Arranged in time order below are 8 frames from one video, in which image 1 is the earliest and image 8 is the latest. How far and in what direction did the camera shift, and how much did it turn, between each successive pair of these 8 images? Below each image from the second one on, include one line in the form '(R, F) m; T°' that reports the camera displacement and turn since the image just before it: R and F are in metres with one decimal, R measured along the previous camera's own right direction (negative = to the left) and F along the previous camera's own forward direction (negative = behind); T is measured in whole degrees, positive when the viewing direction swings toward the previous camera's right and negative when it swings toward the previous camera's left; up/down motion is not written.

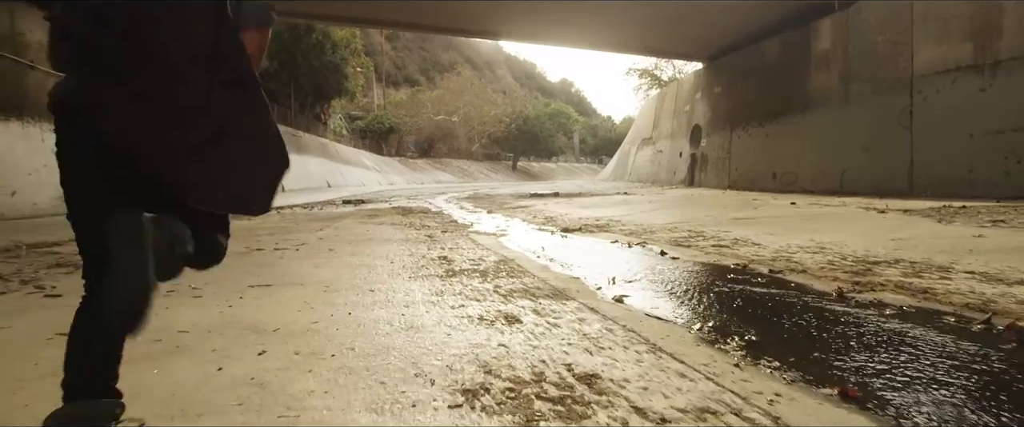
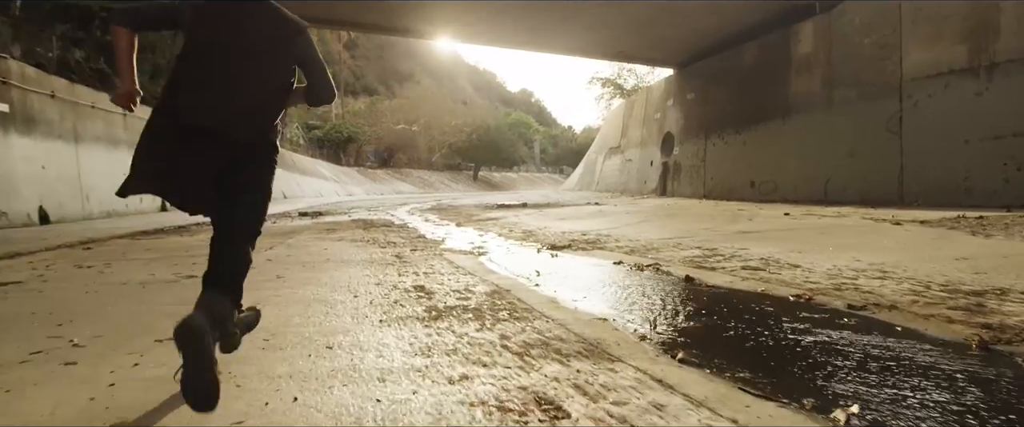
(-0.1, +0.8) m; +3°
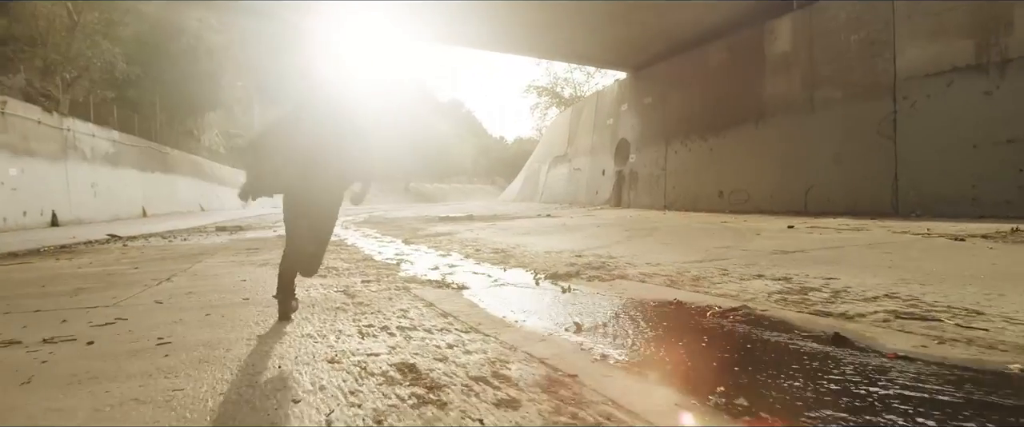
(-0.3, +1.3) m; +6°
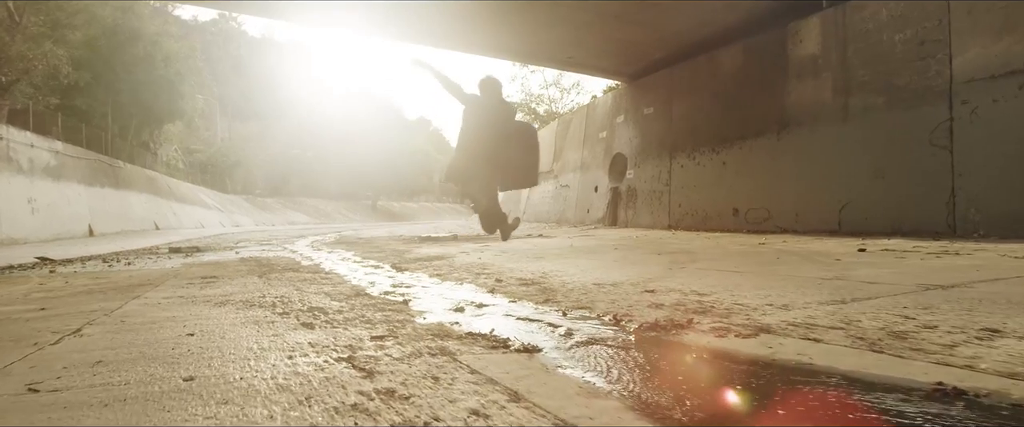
(-0.4, +1.3) m; +3°
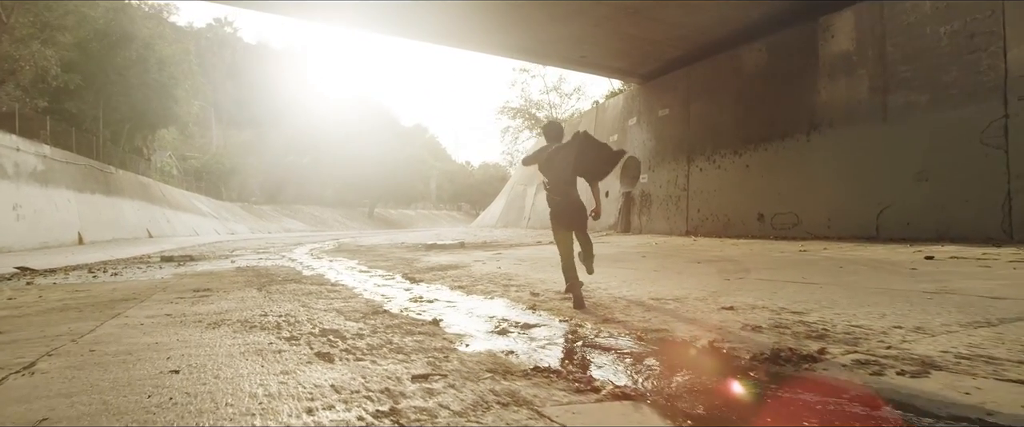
(-0.2, +0.6) m; 0°
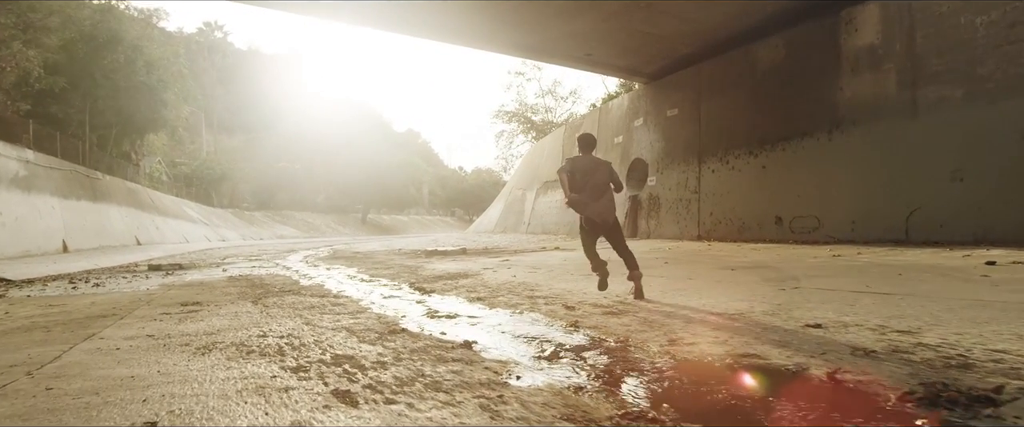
(-0.2, +0.5) m; +1°
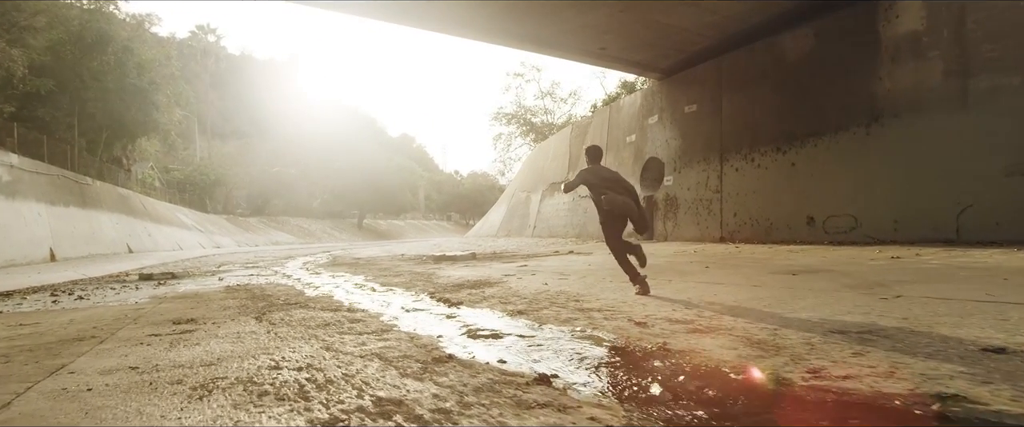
(-0.3, +0.6) m; 0°
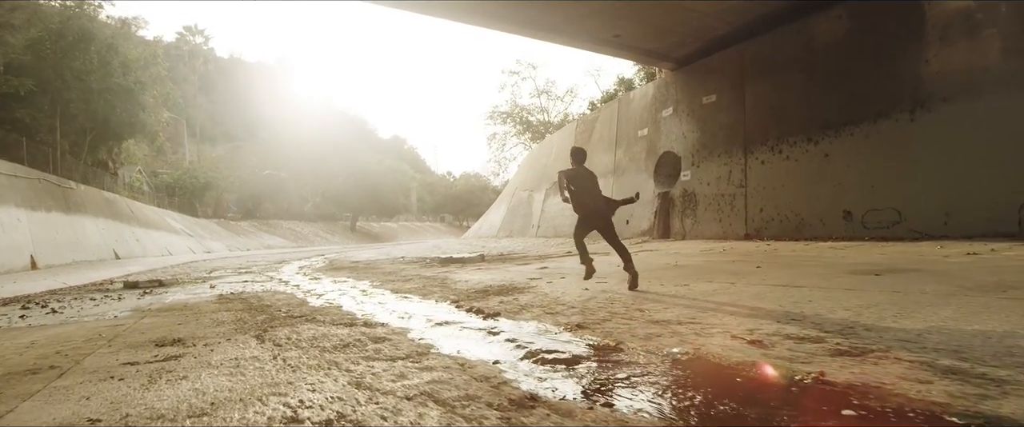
(-0.3, +0.7) m; +1°
